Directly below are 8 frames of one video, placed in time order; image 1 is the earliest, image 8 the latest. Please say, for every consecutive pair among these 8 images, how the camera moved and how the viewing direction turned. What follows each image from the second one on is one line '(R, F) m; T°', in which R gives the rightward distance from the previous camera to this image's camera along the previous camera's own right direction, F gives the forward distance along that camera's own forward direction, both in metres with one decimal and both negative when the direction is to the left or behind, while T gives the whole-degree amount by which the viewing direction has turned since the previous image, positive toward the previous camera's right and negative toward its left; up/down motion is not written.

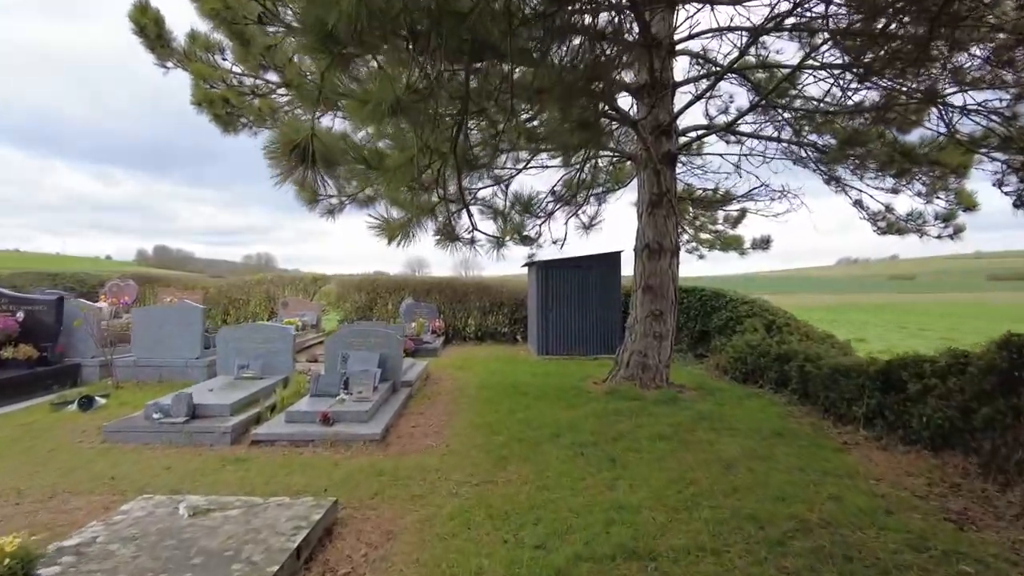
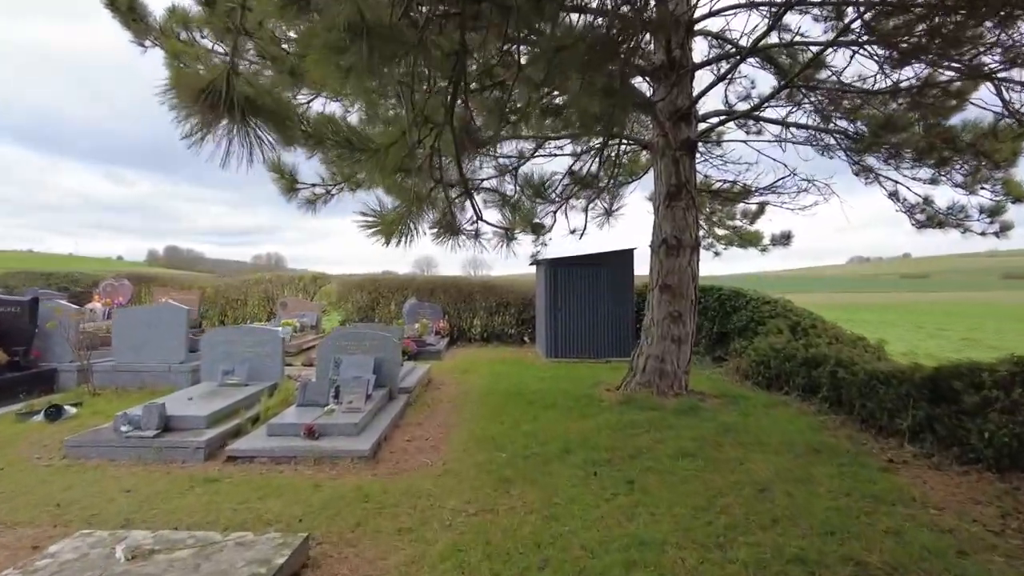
(0.0, +0.6) m; -1°
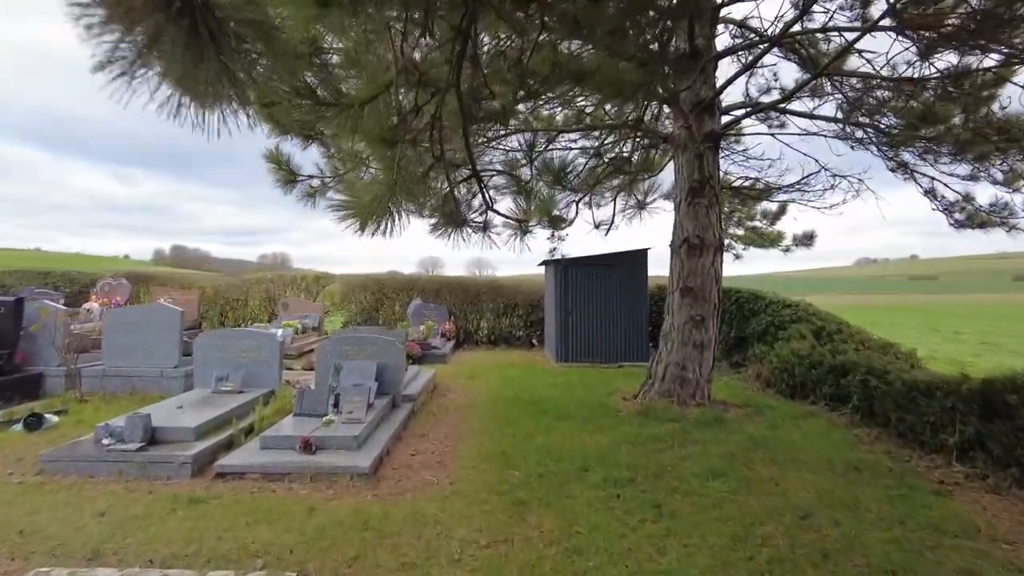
(-0.1, +0.4) m; 0°
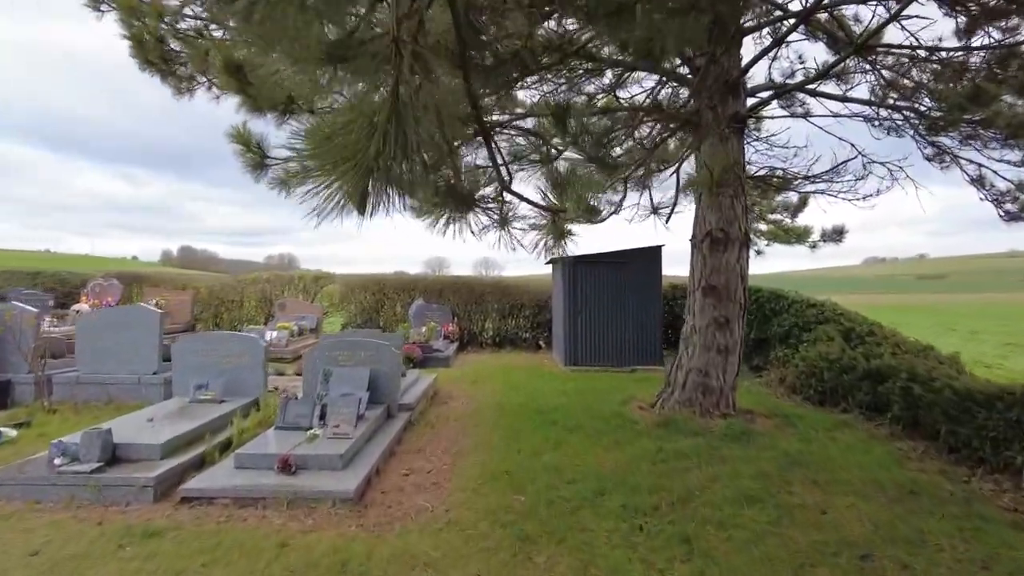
(0.0, +0.6) m; -1°
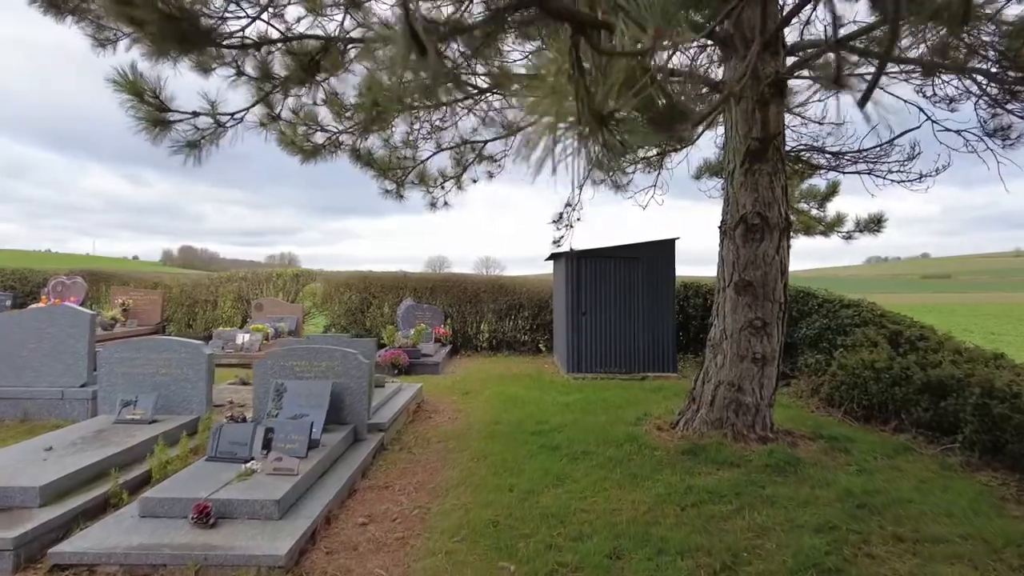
(+0.1, +1.0) m; 0°
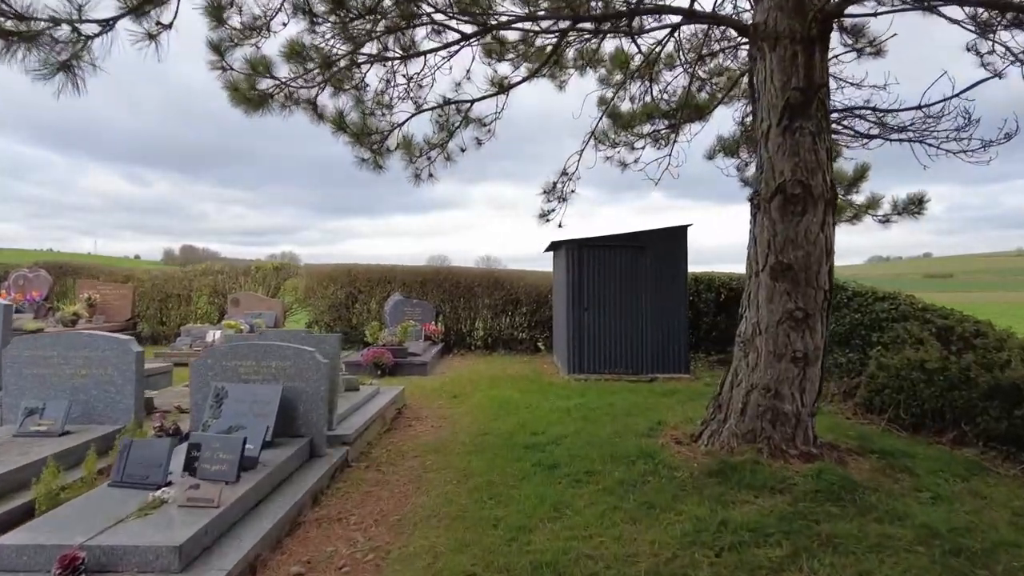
(+0.1, +0.8) m; 0°
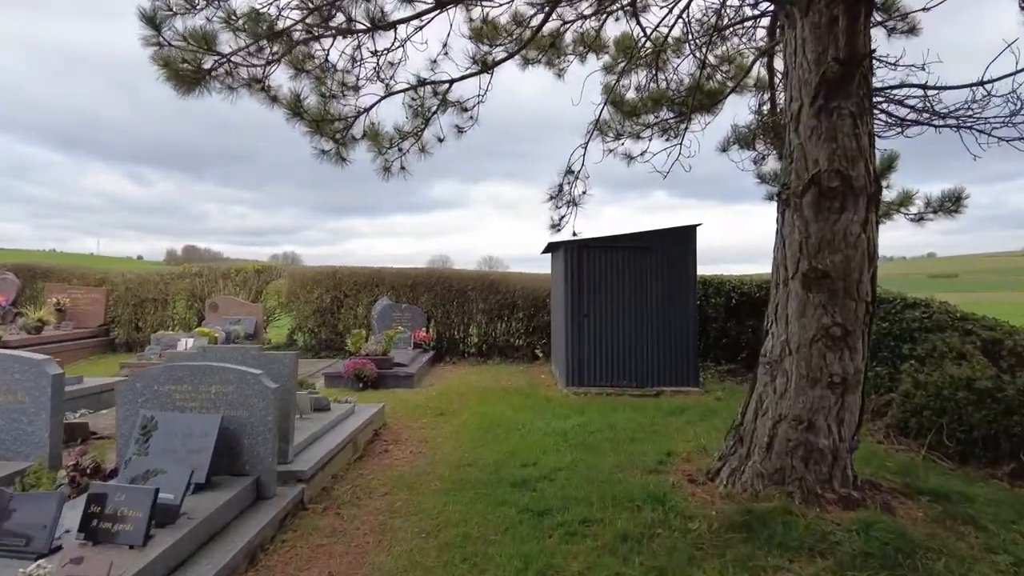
(+0.1, +0.6) m; 0°
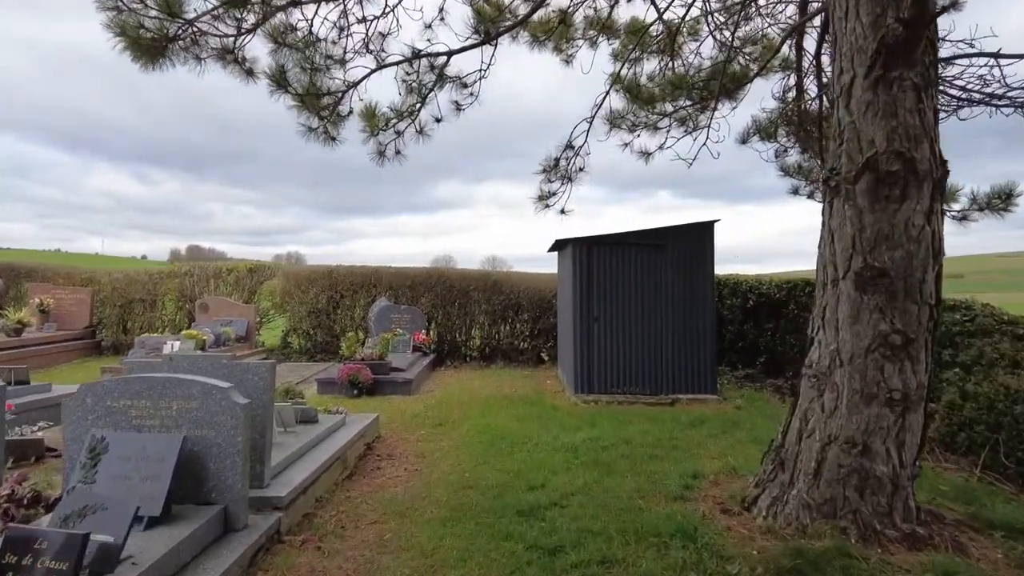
(0.0, +0.5) m; 0°
